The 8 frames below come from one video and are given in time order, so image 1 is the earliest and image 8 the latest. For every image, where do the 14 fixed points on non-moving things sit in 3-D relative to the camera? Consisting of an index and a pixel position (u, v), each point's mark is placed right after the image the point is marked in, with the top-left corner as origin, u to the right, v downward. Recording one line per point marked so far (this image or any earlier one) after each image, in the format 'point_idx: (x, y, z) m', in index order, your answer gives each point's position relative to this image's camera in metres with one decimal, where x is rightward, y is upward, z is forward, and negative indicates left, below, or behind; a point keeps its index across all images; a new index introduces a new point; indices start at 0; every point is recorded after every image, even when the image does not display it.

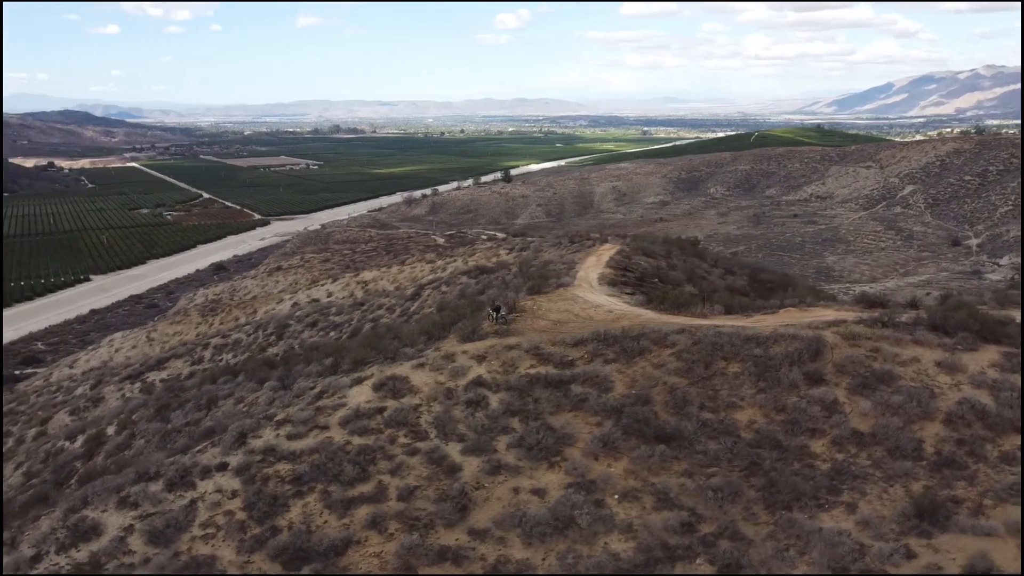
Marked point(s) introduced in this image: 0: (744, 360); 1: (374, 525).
0: (+4.9, -1.5, +16.7) m
1: (-2.4, -4.1, +13.6) m
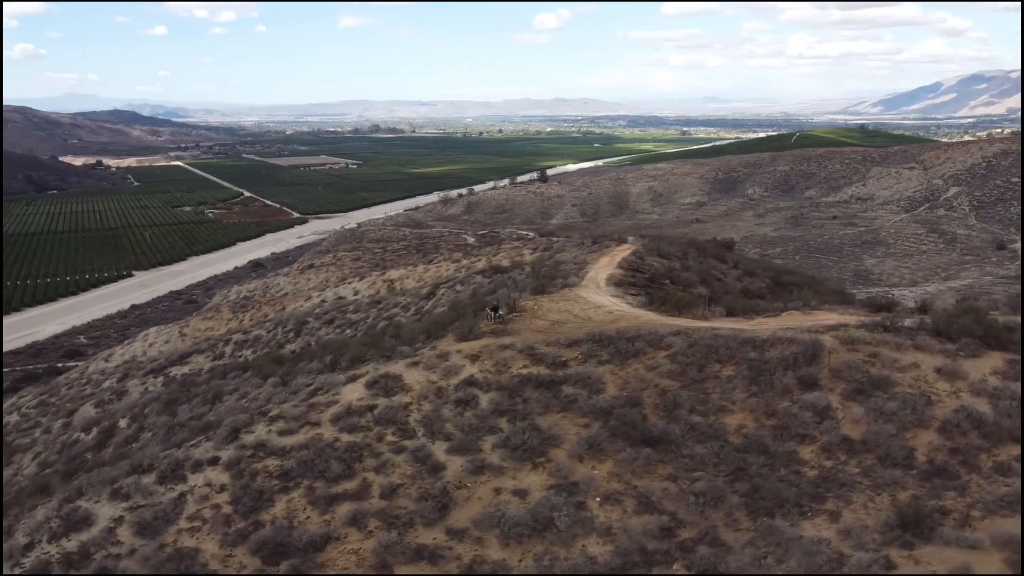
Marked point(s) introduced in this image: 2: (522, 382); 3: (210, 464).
0: (+4.7, -1.6, +16.4) m
1: (-2.7, -4.0, +13.7) m
2: (+0.2, -2.0, +16.7) m
3: (-6.0, -3.5, +15.8) m
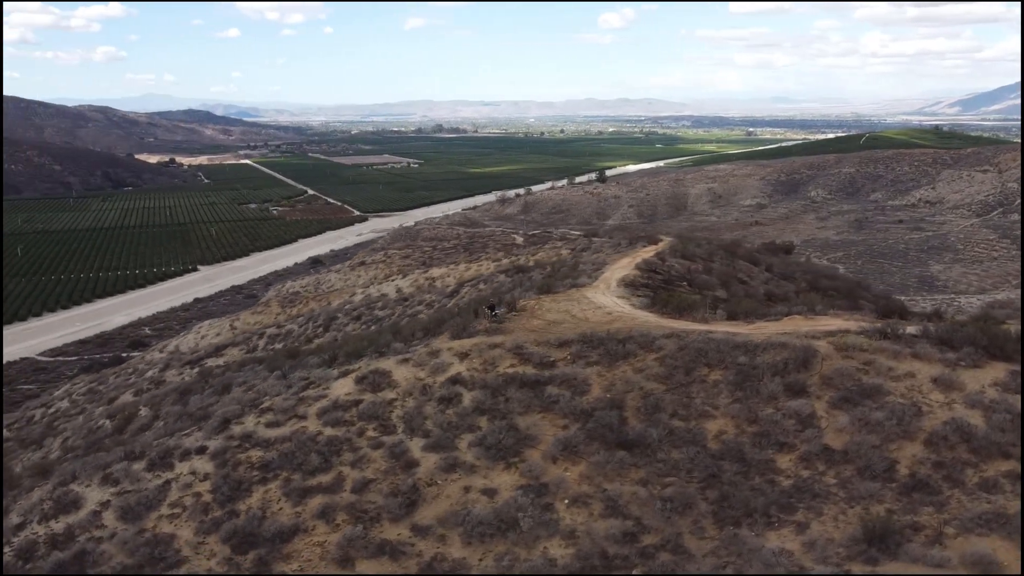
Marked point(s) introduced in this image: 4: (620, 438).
0: (+4.3, -1.6, +16.0) m
1: (-3.3, -4.0, +13.8) m
2: (-0.1, -2.0, +16.6) m
3: (-6.4, -3.4, +16.1) m
4: (+2.0, -2.8, +14.7) m
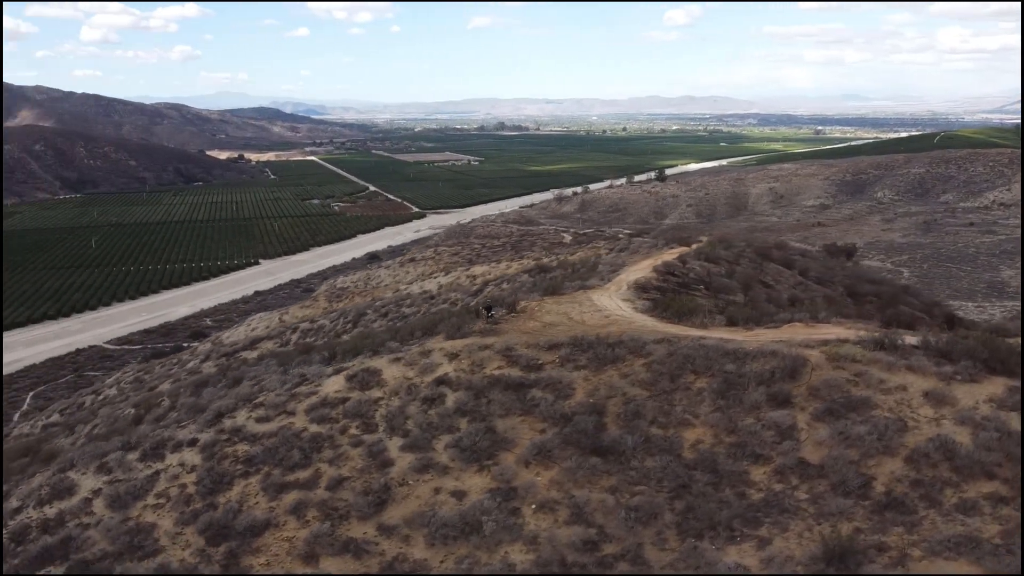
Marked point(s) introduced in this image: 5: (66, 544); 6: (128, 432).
0: (+4.0, -1.7, +15.6) m
1: (-3.8, -3.9, +14.1) m
2: (-0.4, -2.0, +16.5) m
3: (-6.8, -3.3, +16.6) m
4: (+1.5, -2.9, +14.5) m
5: (-8.1, -4.6, +14.3) m
6: (-9.1, -3.4, +18.8) m
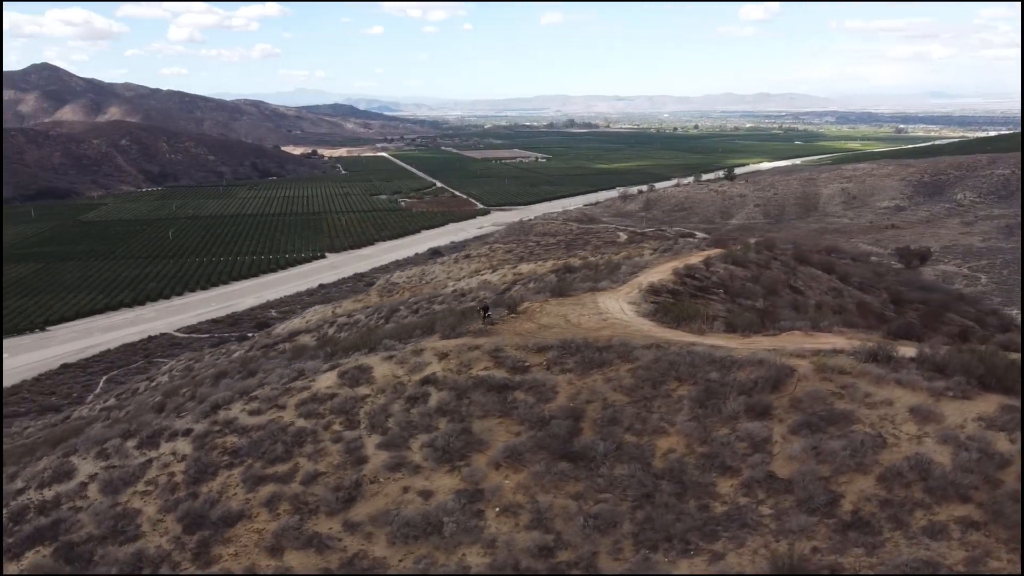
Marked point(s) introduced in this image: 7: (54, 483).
0: (+3.5, -1.8, +15.3) m
1: (-4.4, -3.9, +14.4) m
2: (-0.8, -2.0, +16.6) m
3: (-7.1, -3.2, +17.1) m
4: (+1.0, -2.9, +14.4) m
5: (-8.6, -4.5, +15.0) m
6: (-9.3, -3.3, +19.5) m
7: (-9.4, -4.0, +16.4) m
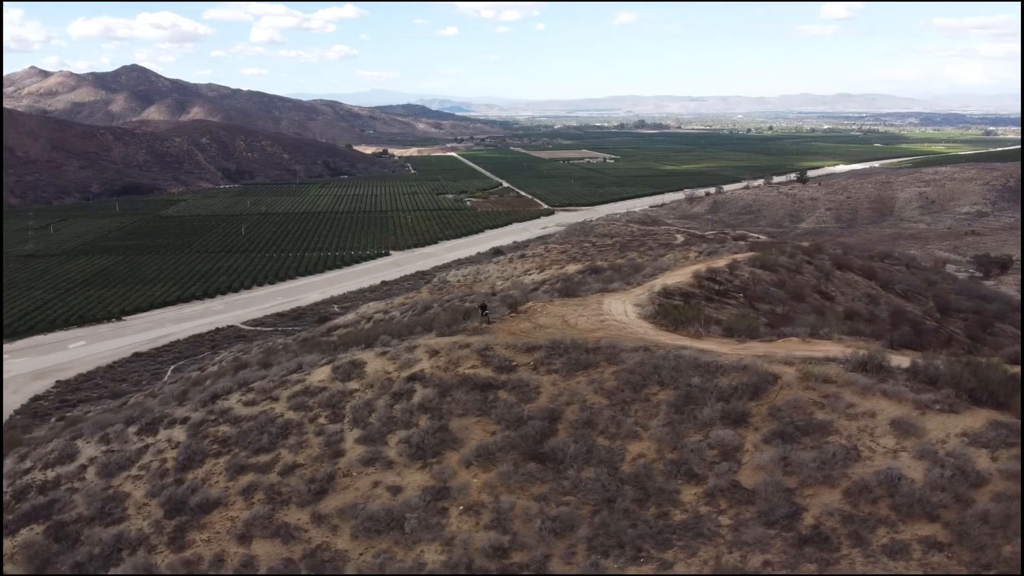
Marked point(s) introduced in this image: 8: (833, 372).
0: (+3.1, -1.9, +14.9) m
1: (-4.9, -3.8, +14.7) m
2: (-1.1, -2.0, +16.6) m
3: (-7.4, -3.0, +17.6) m
4: (+0.5, -2.9, +14.3) m
5: (-9.1, -4.3, +15.6) m
6: (-9.3, -3.0, +20.2) m
7: (-9.8, -3.8, +17.1) m
8: (+5.9, -1.5, +14.4) m
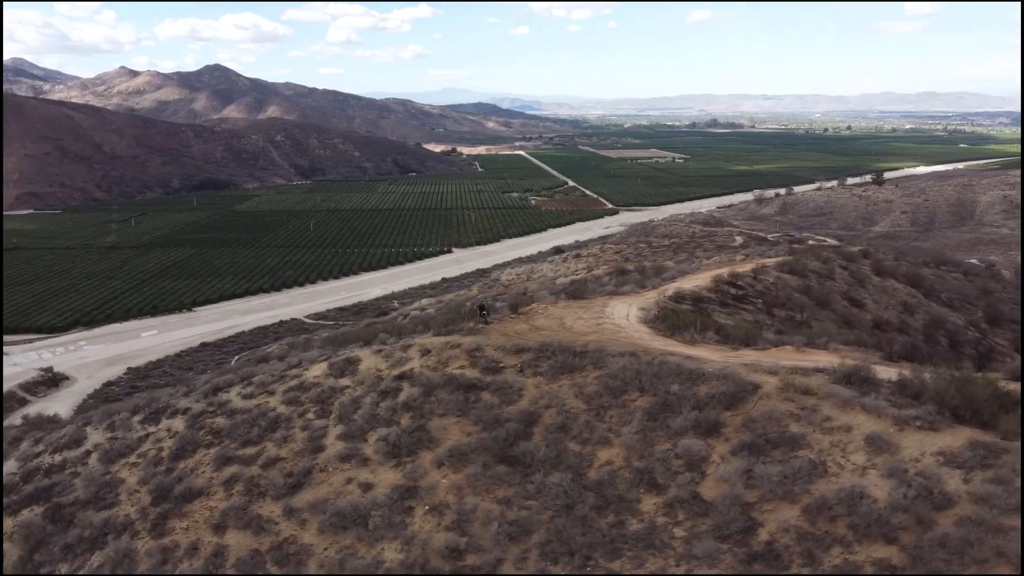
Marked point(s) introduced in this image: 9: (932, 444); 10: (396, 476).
0: (+2.7, -2.0, +14.6) m
1: (-5.4, -3.7, +15.1) m
2: (-1.4, -2.0, +16.6) m
3: (-7.6, -2.9, +18.2) m
4: (0.0, -3.0, +14.2) m
5: (-9.5, -4.1, +16.4) m
6: (-9.3, -2.9, +21.0) m
7: (-10.1, -3.6, +17.9) m
8: (+5.4, -1.7, +13.9) m
9: (+6.3, -2.3, +11.9) m
10: (-2.1, -3.4, +14.3) m
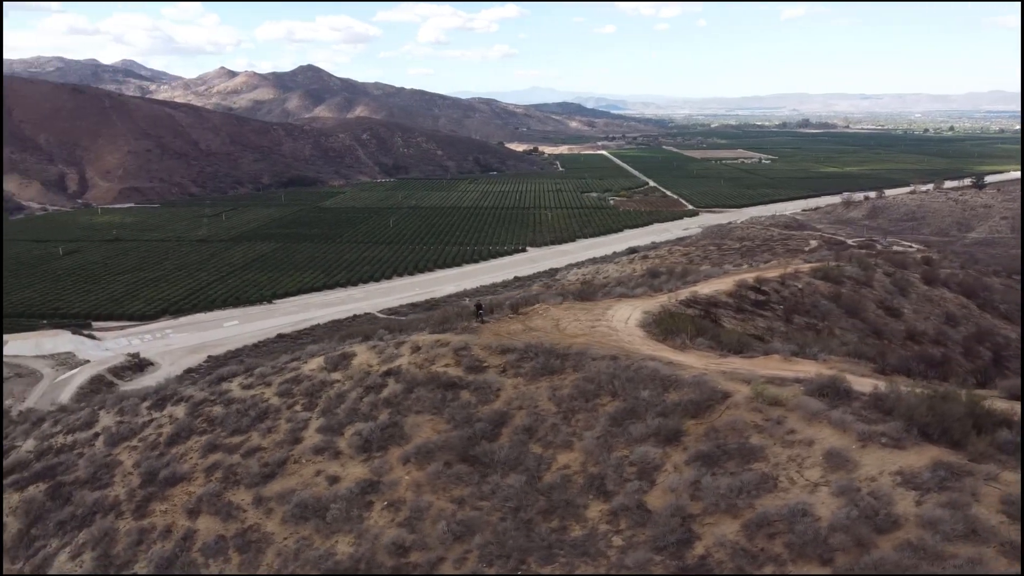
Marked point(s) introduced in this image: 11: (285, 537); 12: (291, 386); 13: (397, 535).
0: (+2.1, -2.0, +14.4) m
1: (-6.0, -3.6, +15.6) m
2: (-1.8, -1.9, +16.7) m
3: (-7.8, -2.7, +18.9) m
4: (-0.7, -2.9, +14.2) m
5: (-9.9, -3.9, +17.3) m
6: (-9.2, -2.7, +21.8) m
7: (-10.3, -3.4, +18.9) m
8: (+4.7, -1.8, +13.4) m
9: (+5.4, -2.5, +11.3) m
10: (-2.7, -3.3, +14.5) m
11: (-3.9, -4.2, +13.3) m
12: (-5.1, -2.2, +18.0) m
13: (-1.8, -4.0, +12.7) m
